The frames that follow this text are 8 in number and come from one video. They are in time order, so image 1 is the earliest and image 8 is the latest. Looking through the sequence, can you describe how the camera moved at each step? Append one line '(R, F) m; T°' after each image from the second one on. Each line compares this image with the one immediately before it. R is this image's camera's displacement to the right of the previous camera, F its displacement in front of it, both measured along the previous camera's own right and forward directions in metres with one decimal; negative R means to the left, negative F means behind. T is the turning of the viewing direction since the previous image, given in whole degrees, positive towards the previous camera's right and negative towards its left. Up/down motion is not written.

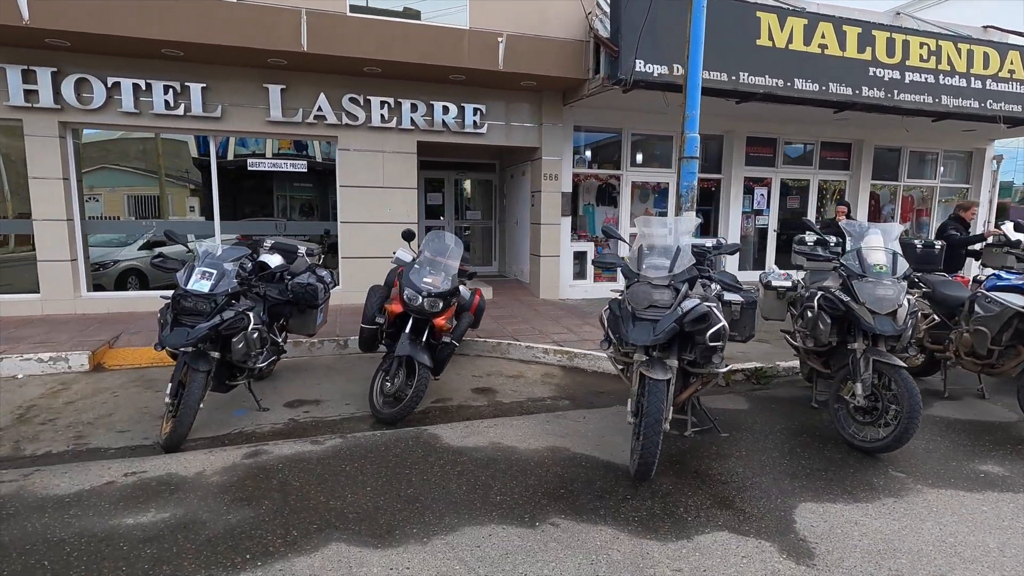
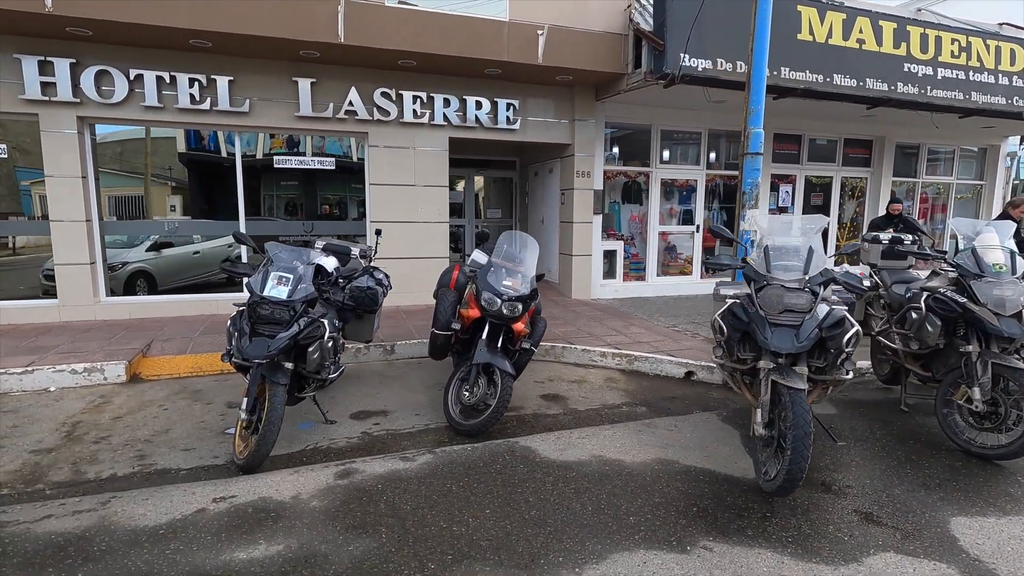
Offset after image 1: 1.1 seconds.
(-0.8, +0.3) m; +2°
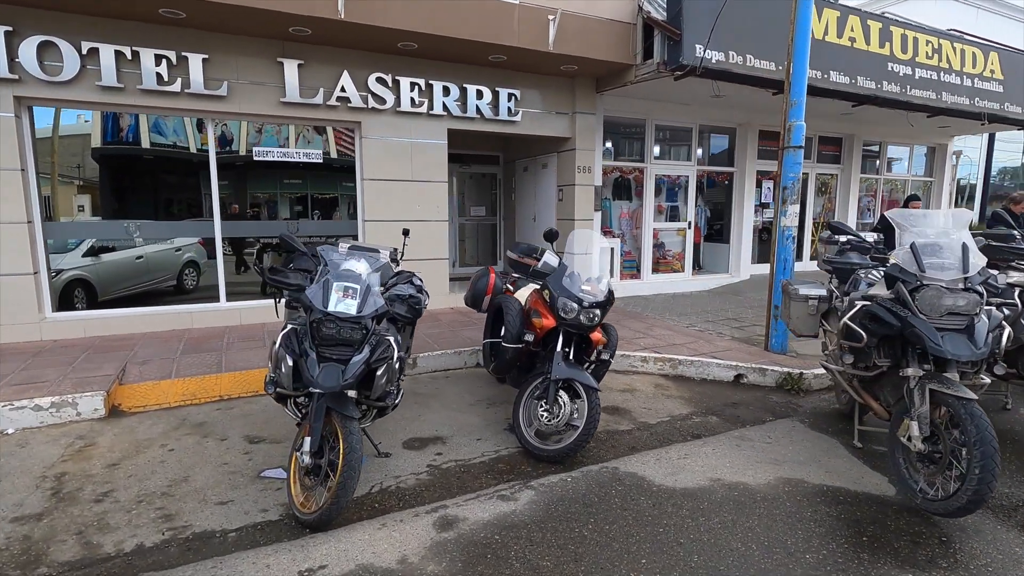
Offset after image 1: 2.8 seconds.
(-1.1, +0.6) m; +7°
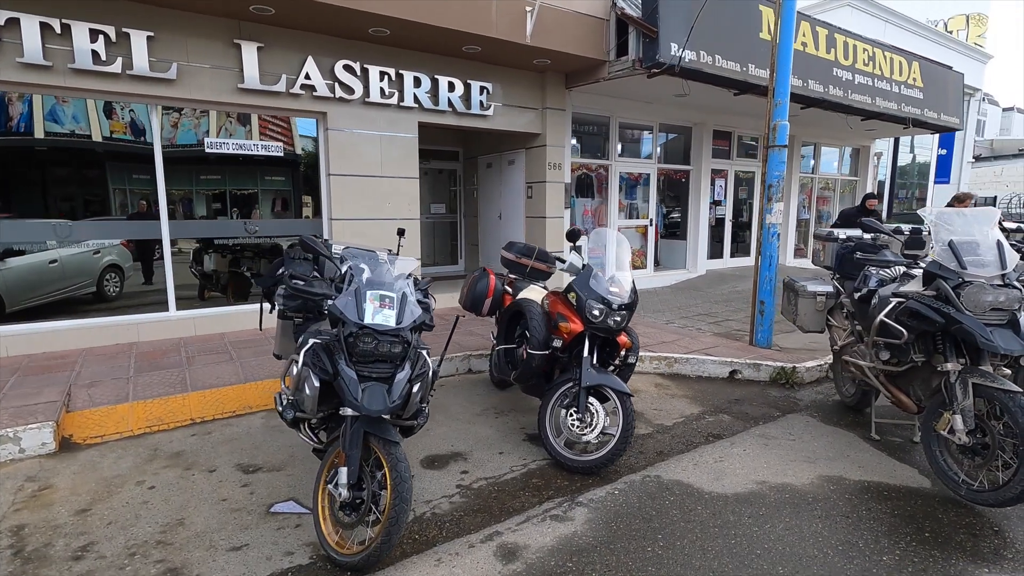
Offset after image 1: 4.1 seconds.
(-0.7, +0.3) m; +7°
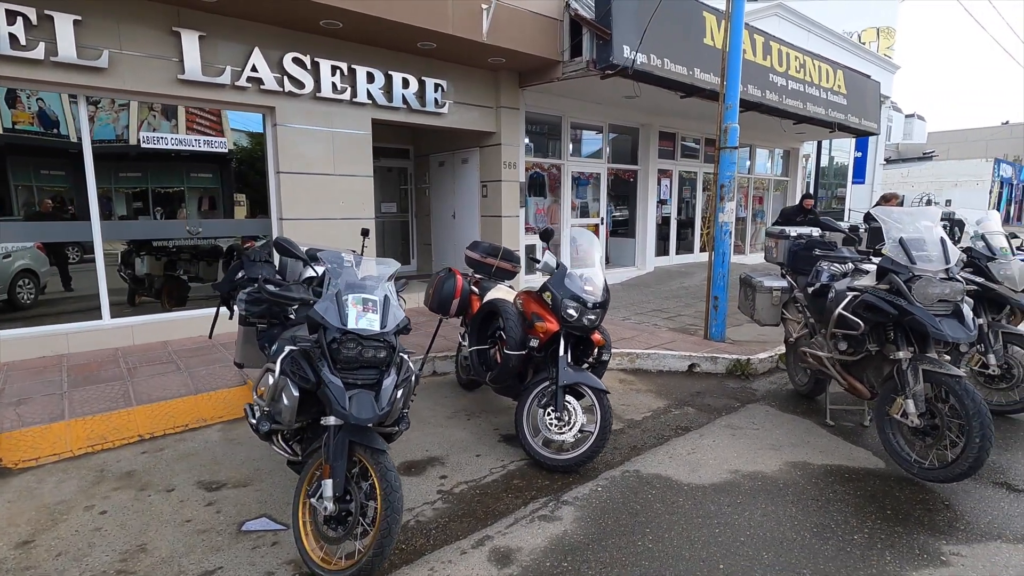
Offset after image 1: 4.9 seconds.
(-0.2, 0.0) m; +6°
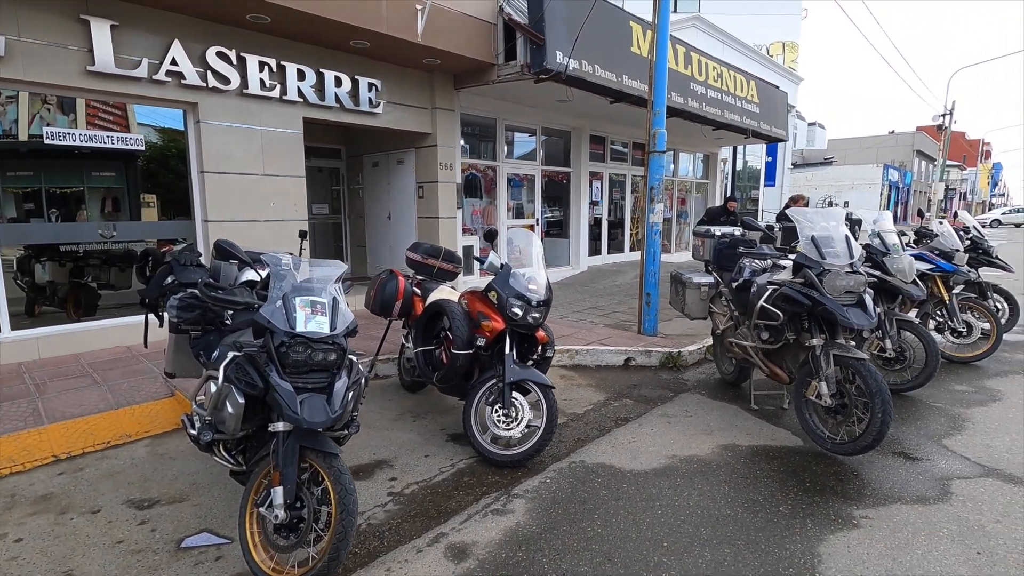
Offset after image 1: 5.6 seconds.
(-0.1, -0.1) m; +7°
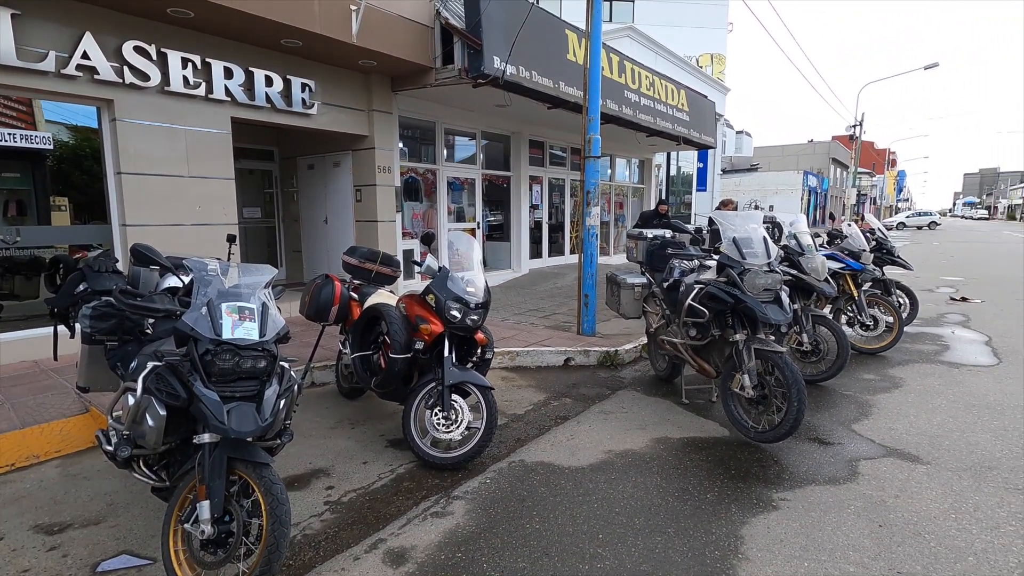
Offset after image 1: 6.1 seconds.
(0.0, 0.0) m; +6°
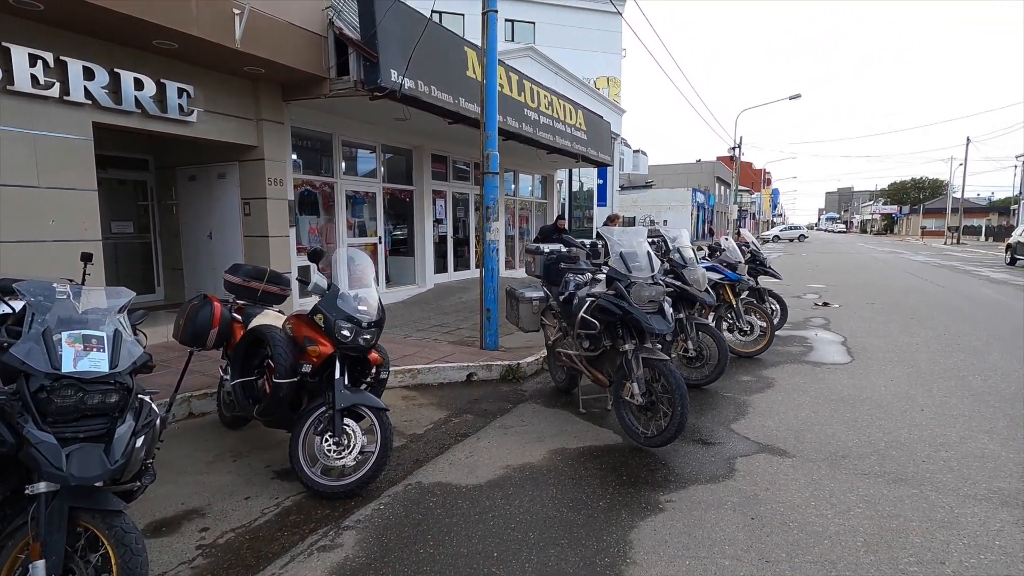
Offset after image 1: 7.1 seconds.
(+0.1, 0.0) m; +10°
